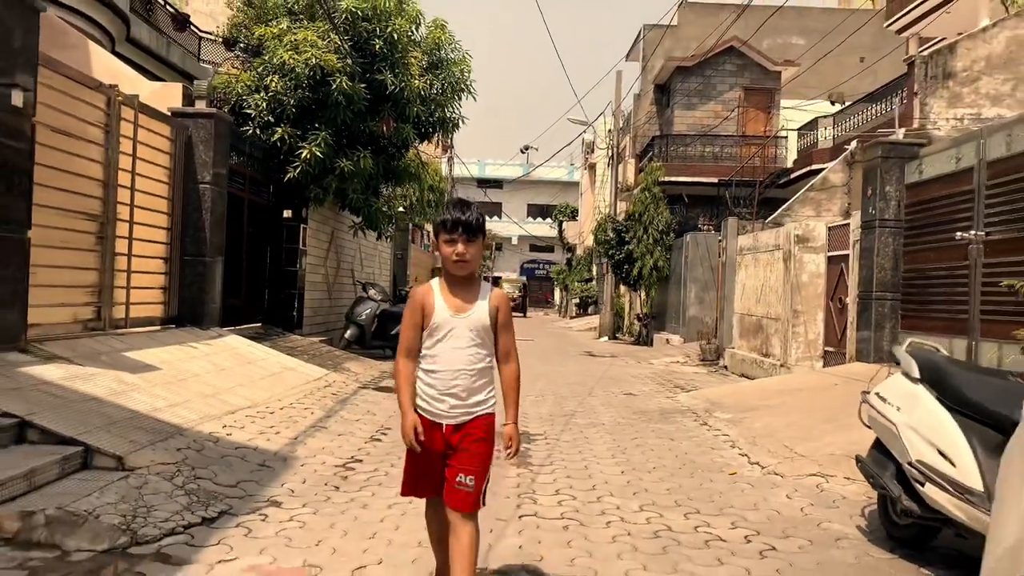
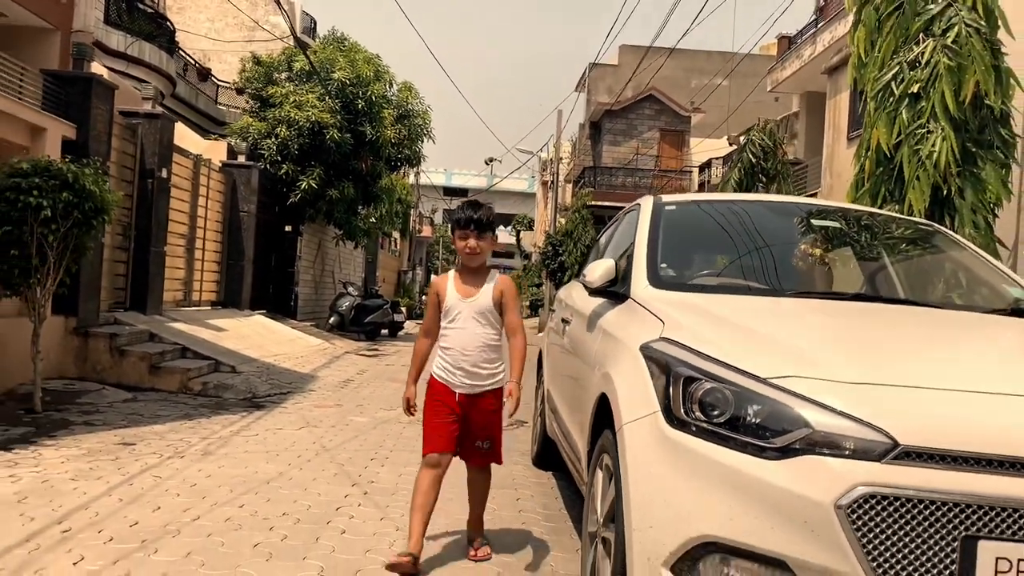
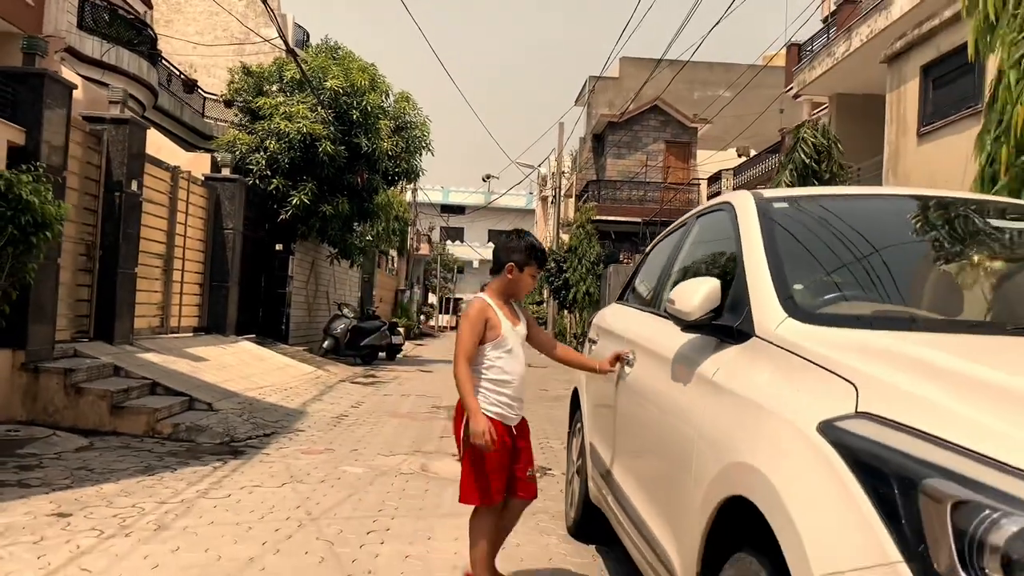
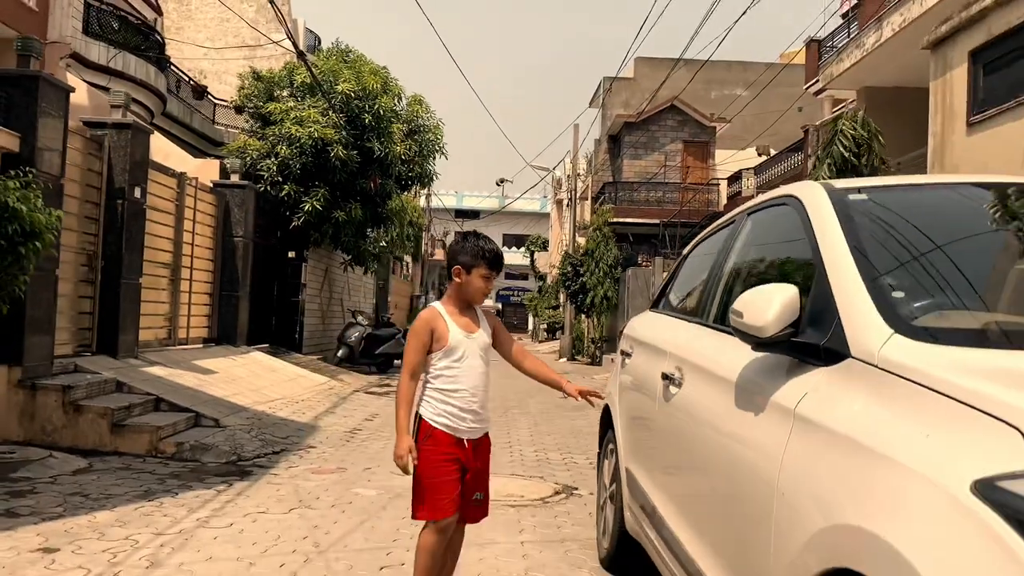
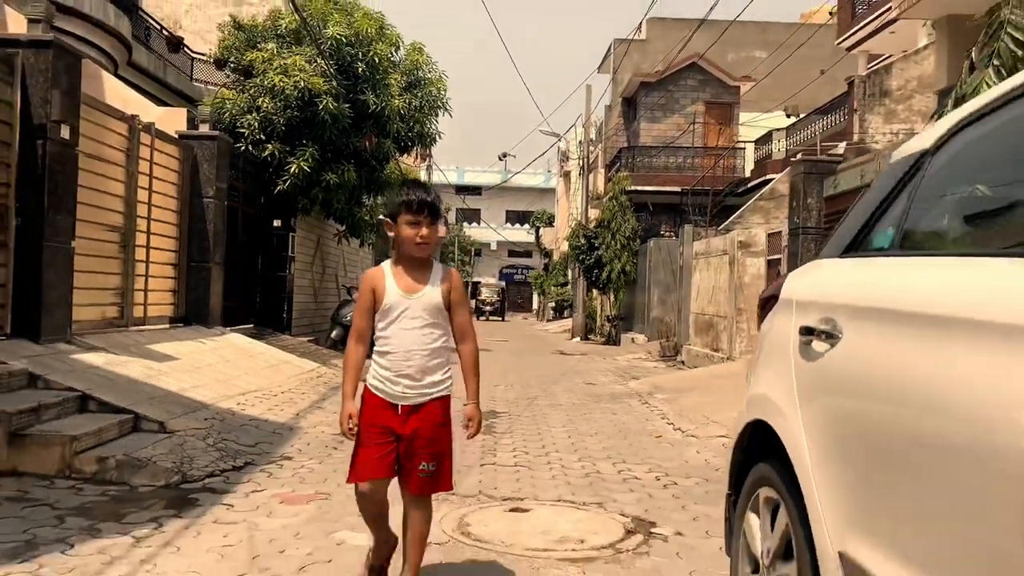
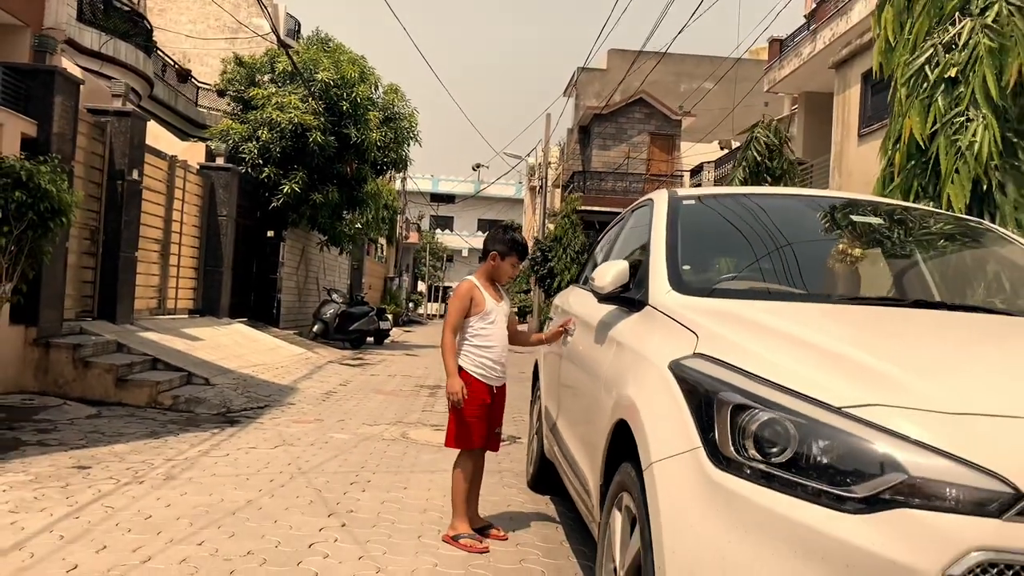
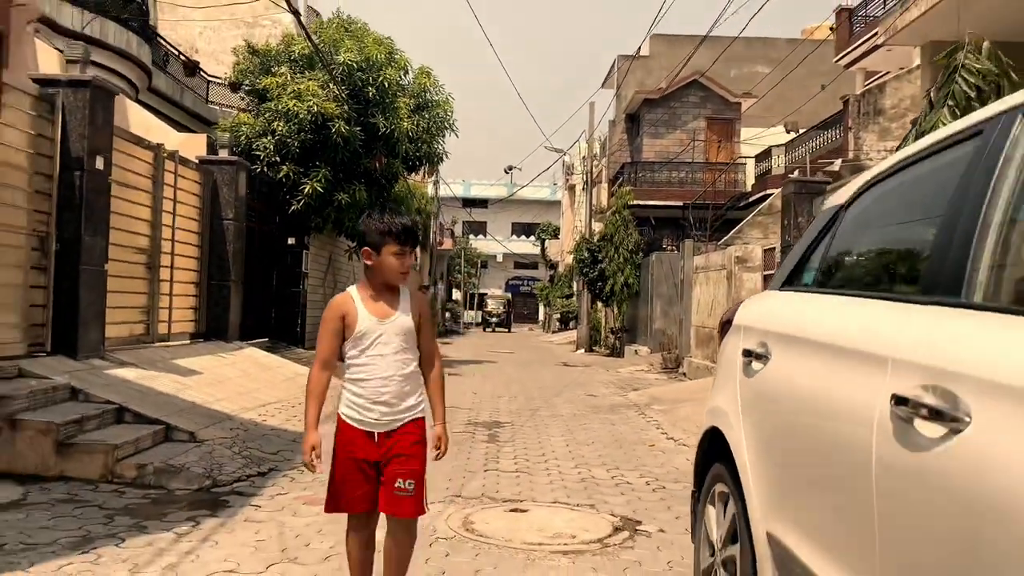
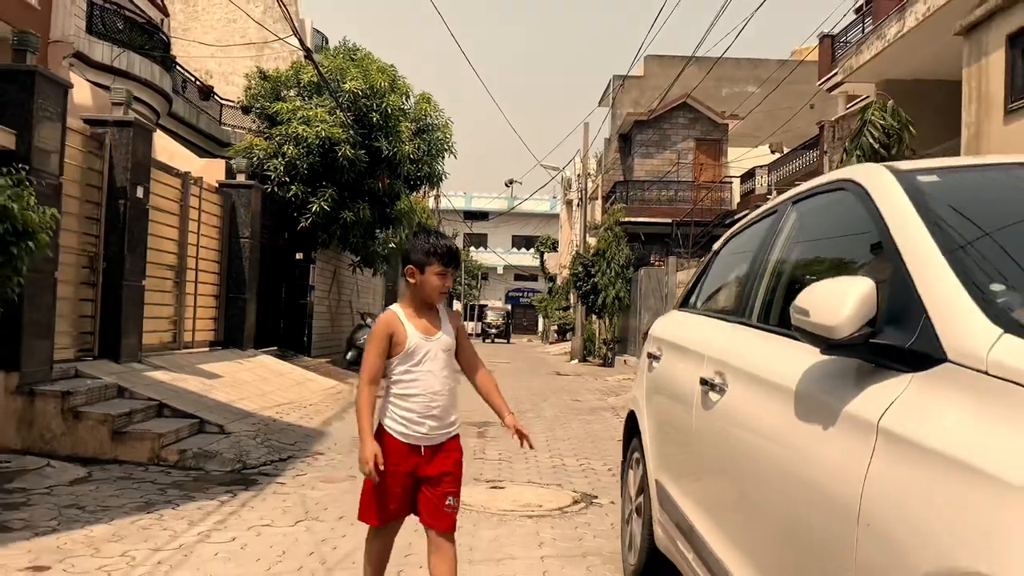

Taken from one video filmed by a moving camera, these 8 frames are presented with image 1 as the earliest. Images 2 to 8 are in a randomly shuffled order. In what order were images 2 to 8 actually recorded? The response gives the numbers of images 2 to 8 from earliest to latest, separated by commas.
5, 7, 8, 4, 3, 6, 2
